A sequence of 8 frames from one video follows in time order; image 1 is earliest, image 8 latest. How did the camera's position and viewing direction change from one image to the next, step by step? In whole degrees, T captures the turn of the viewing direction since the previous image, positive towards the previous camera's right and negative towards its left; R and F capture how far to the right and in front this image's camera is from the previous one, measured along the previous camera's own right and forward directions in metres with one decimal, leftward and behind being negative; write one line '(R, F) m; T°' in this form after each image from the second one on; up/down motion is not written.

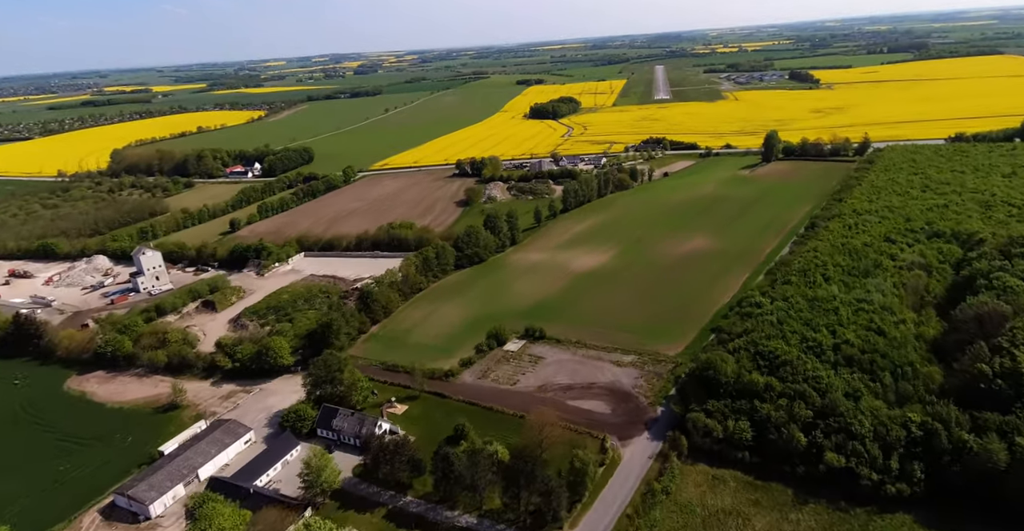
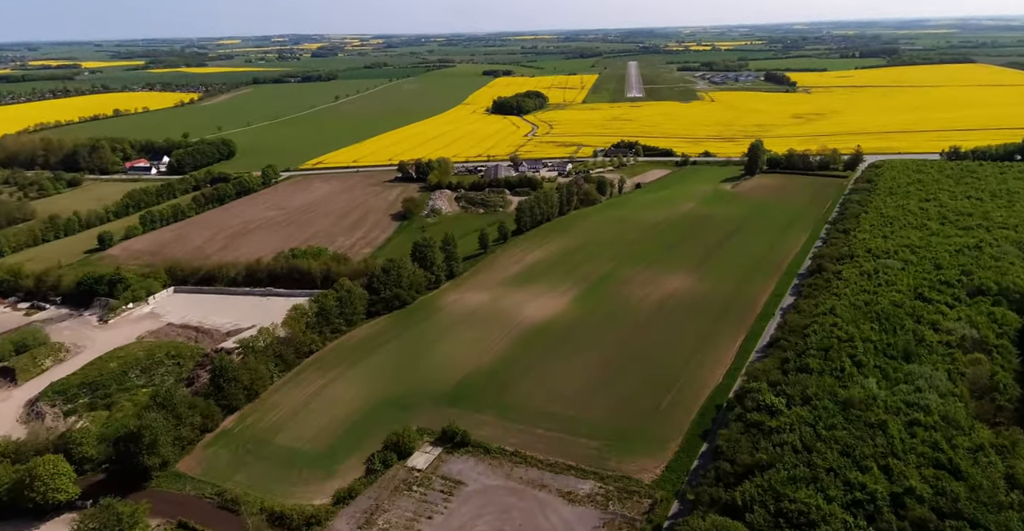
(+2.3, +12.4) m; +3°
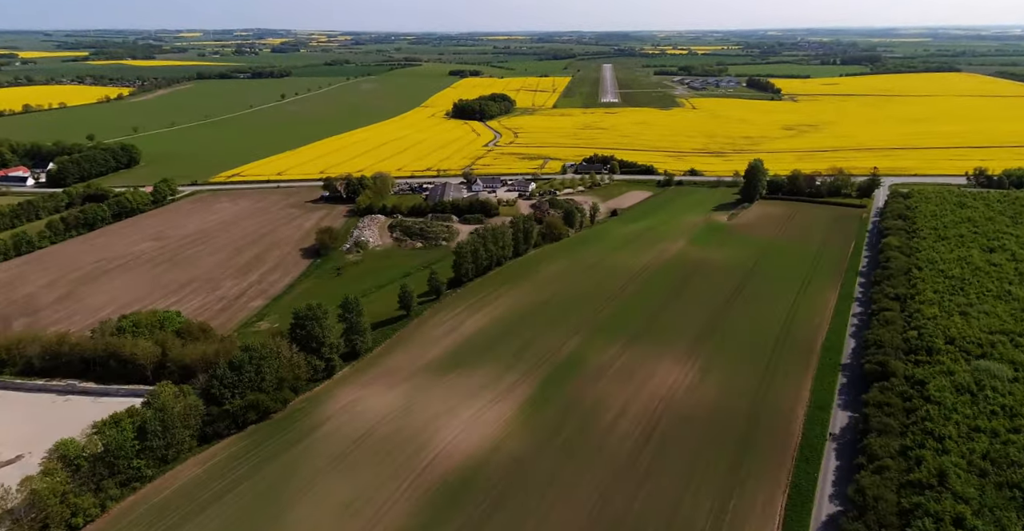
(+2.6, +15.3) m; +2°
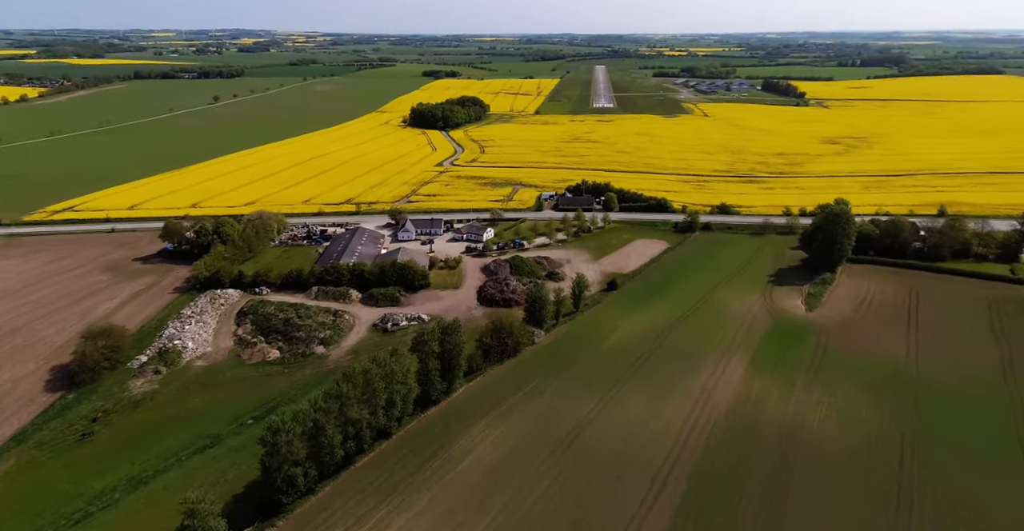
(+3.6, +26.0) m; +1°
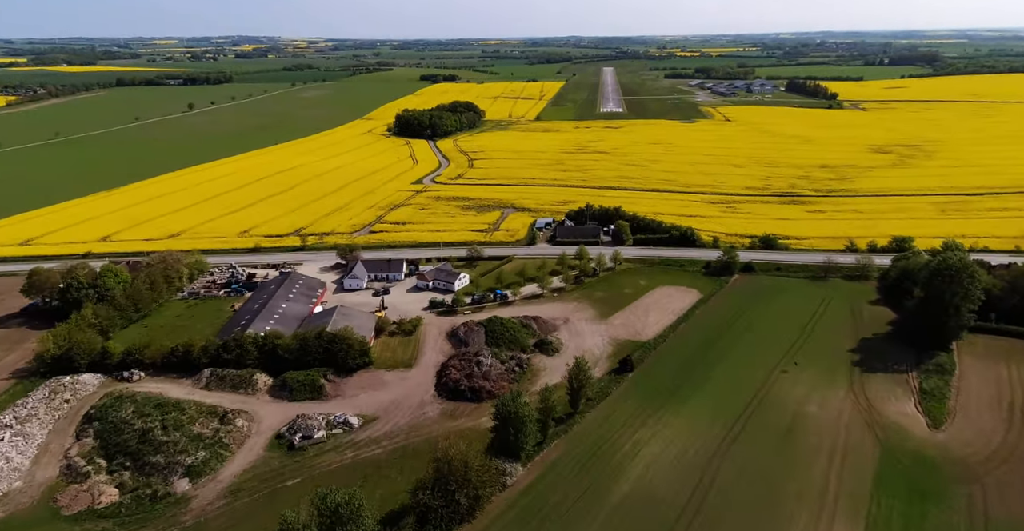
(+1.7, +12.3) m; -1°
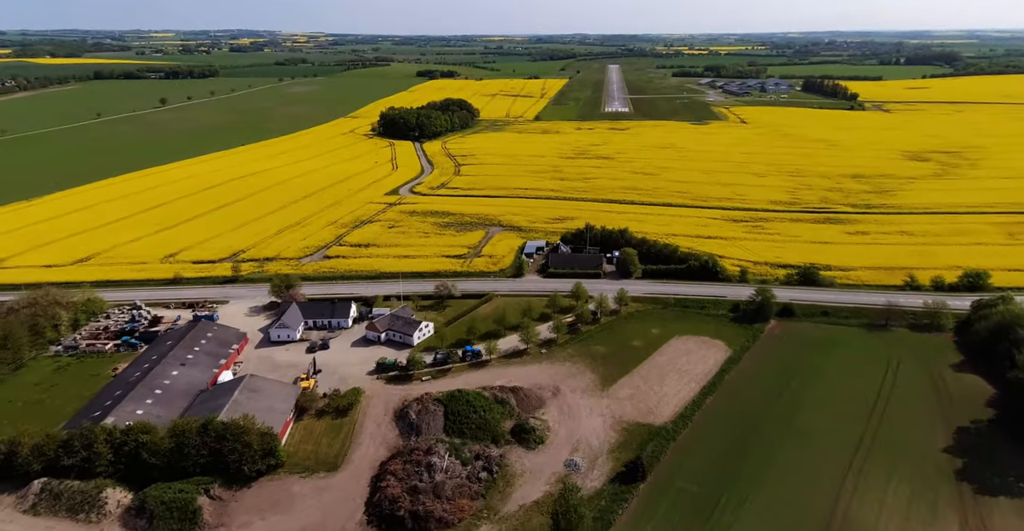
(+1.2, +8.8) m; 0°
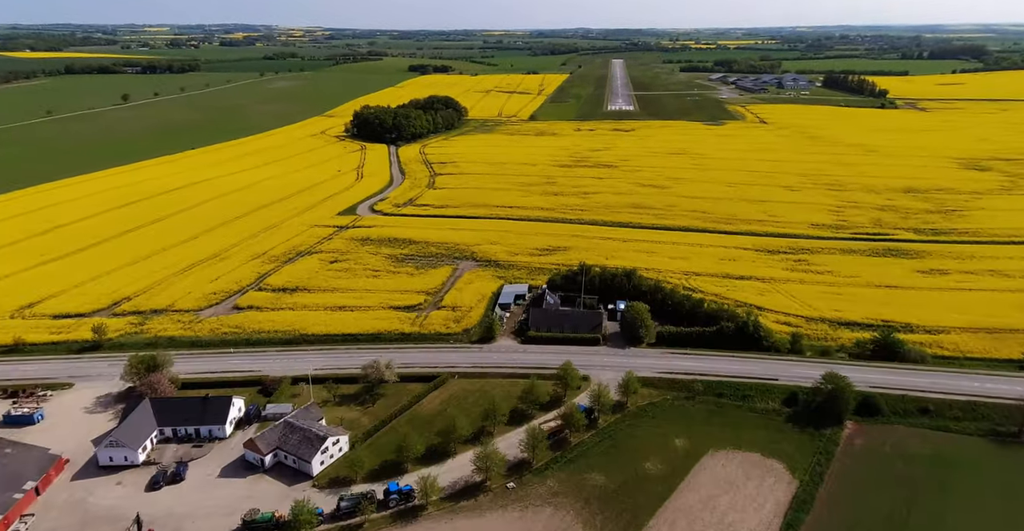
(+1.6, +10.4) m; 0°
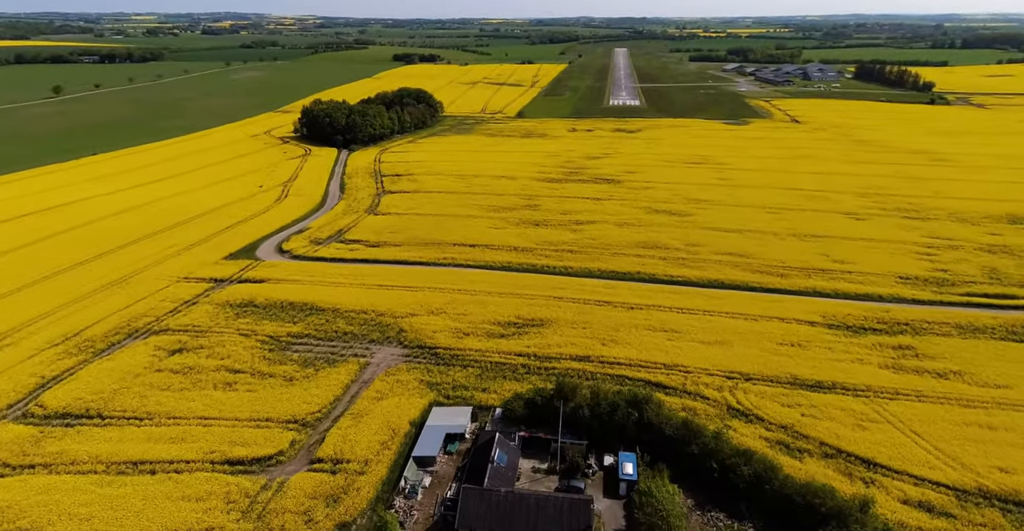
(+2.1, +13.6) m; 0°
